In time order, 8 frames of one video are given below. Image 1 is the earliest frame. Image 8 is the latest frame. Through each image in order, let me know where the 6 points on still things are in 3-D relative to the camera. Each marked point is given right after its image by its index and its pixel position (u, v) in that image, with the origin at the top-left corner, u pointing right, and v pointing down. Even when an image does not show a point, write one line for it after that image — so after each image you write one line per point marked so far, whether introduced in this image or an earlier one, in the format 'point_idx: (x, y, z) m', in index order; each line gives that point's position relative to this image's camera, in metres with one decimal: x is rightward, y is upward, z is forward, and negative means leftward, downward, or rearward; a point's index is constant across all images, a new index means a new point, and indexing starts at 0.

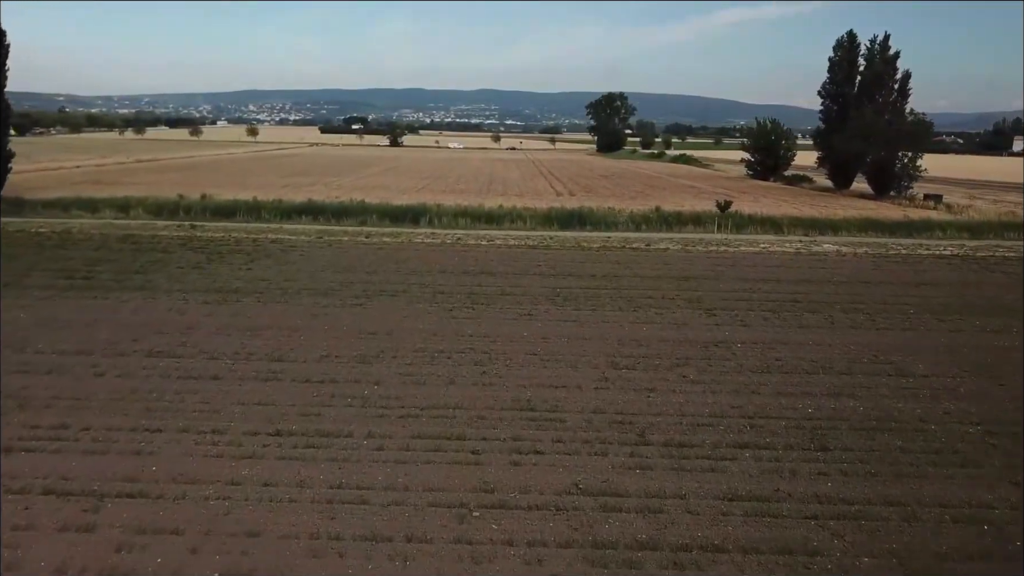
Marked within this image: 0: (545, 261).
0: (+0.8, +0.6, +17.8) m
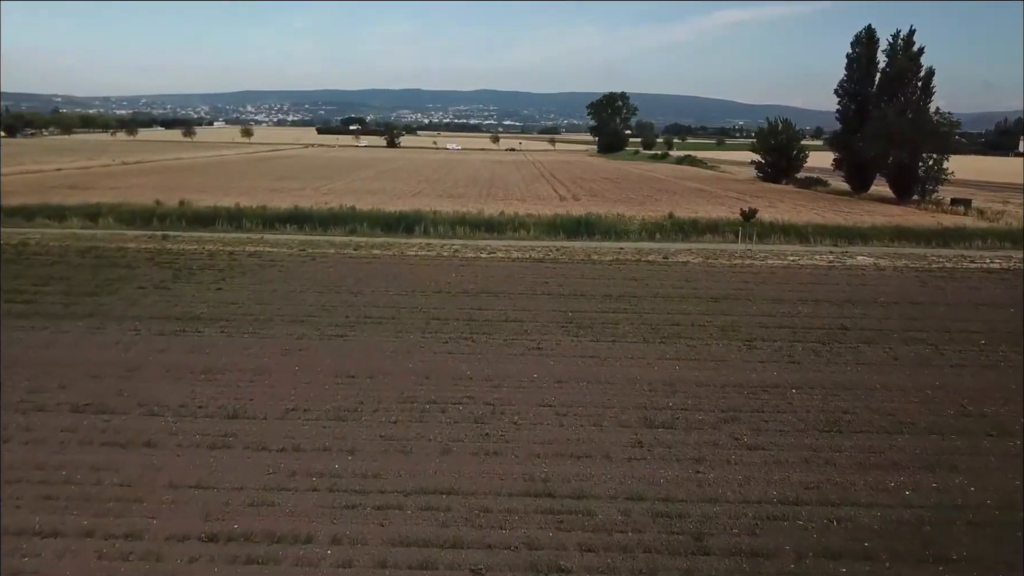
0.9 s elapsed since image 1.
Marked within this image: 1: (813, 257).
0: (+0.9, +0.2, +15.9) m
1: (+7.9, +0.8, +19.3) m
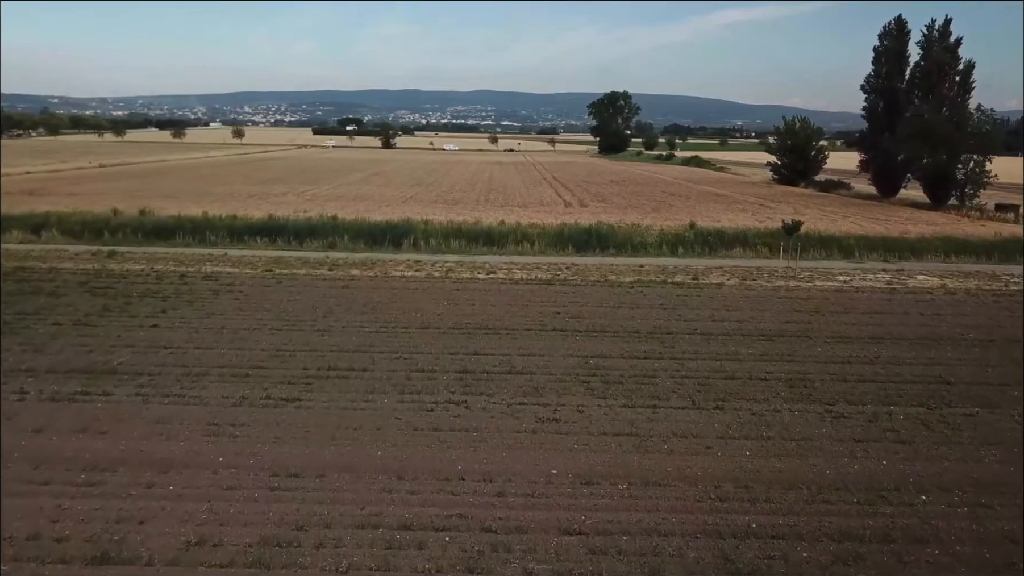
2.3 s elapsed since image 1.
0: (+0.9, -0.4, +13.1) m
1: (+7.9, +0.3, +16.5) m
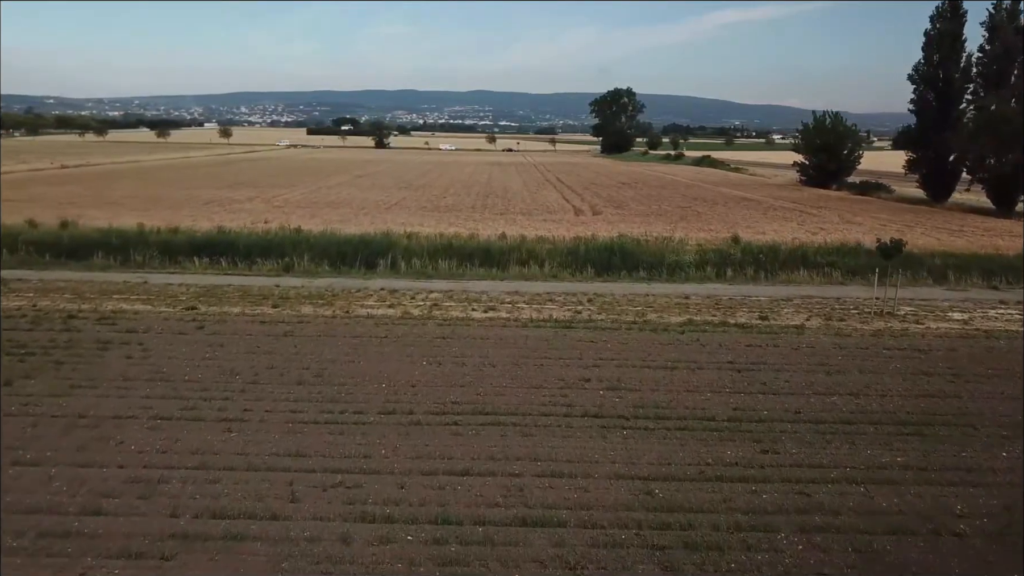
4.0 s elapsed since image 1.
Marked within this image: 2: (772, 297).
0: (+1.0, -1.1, +9.1) m
1: (+8.0, -0.4, +12.5) m
2: (+4.7, -0.2, +13.4) m
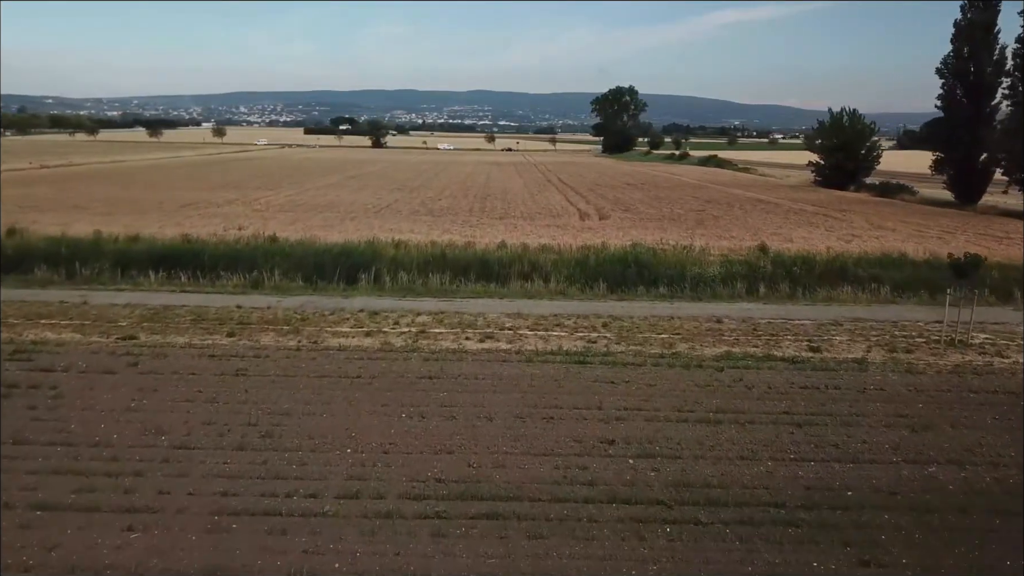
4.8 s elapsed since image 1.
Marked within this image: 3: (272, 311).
0: (+1.0, -1.4, +7.1) m
1: (+8.0, -0.7, +10.6) m
2: (+4.7, -0.5, +11.4) m
3: (-3.7, -0.4, +11.5) m
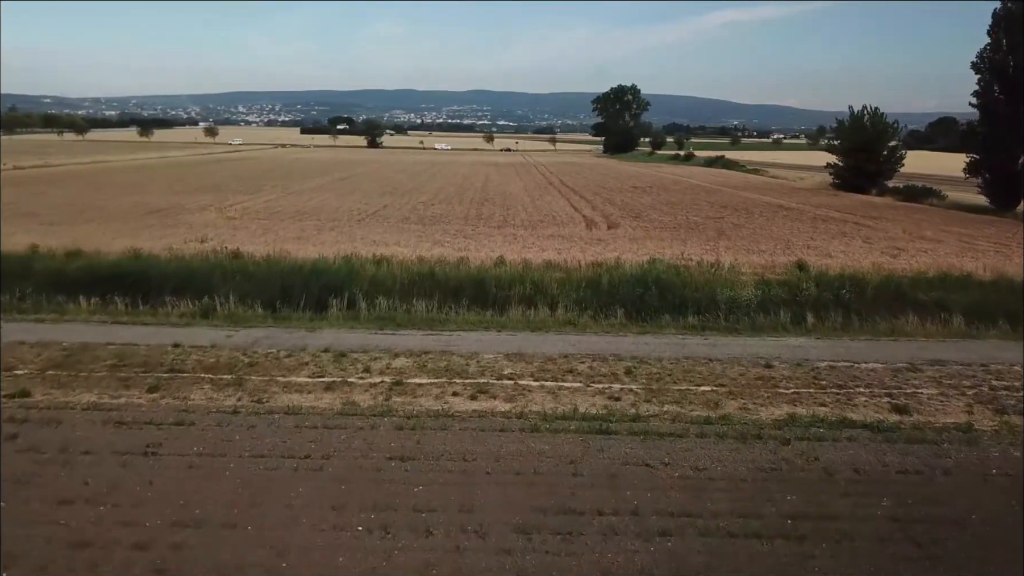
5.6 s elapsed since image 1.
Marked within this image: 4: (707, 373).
0: (+1.1, -1.9, +5.0) m
1: (+8.1, -1.2, +8.4) m
2: (+4.7, -1.0, +9.2) m
3: (-3.7, -0.8, +9.3) m
4: (+2.4, -1.0, +8.8) m
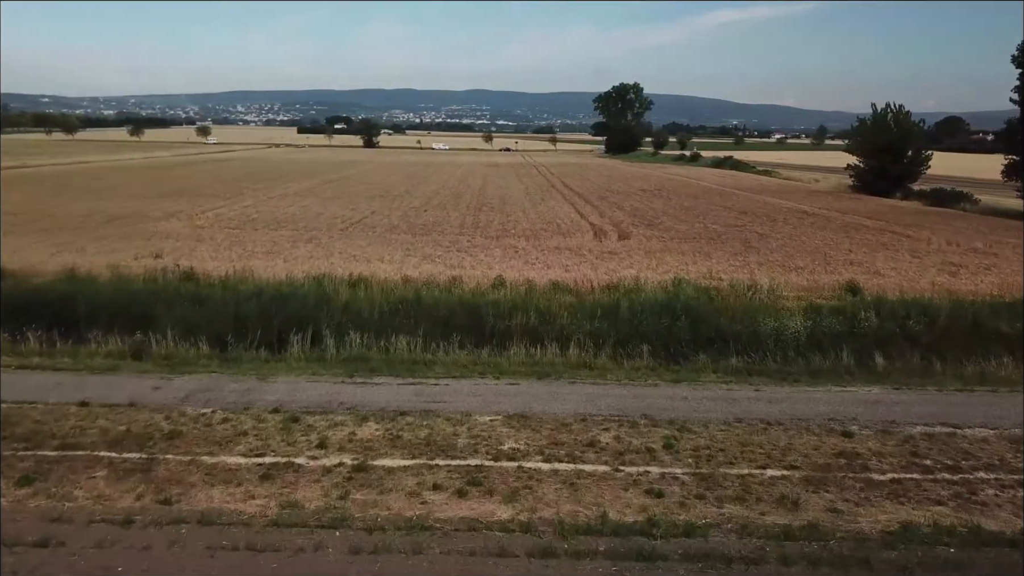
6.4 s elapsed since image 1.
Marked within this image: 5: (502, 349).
0: (+1.1, -2.3, +2.8) m
1: (+8.1, -1.6, +6.3) m
2: (+4.8, -1.4, +7.1) m
3: (-3.7, -1.2, +7.2) m
4: (+2.4, -1.4, +6.7) m
5: (-0.1, -0.8, +9.8) m
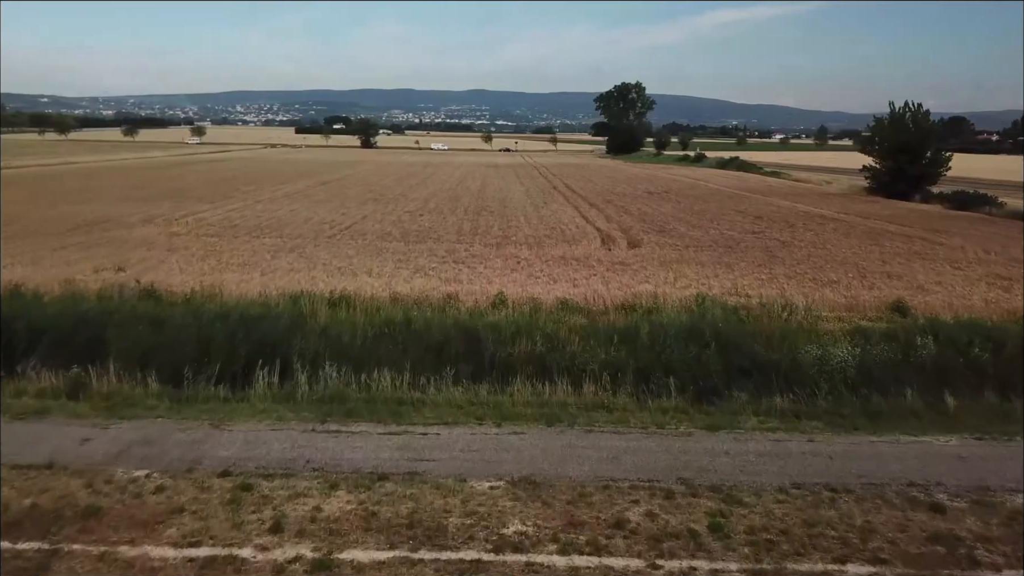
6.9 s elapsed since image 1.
0: (+1.1, -2.6, +1.4) m
1: (+8.1, -1.9, +4.9) m
2: (+4.8, -1.7, +5.7) m
3: (-3.7, -1.5, +5.7) m
4: (+2.4, -1.7, +5.3) m
5: (-0.1, -1.1, +8.4) m
